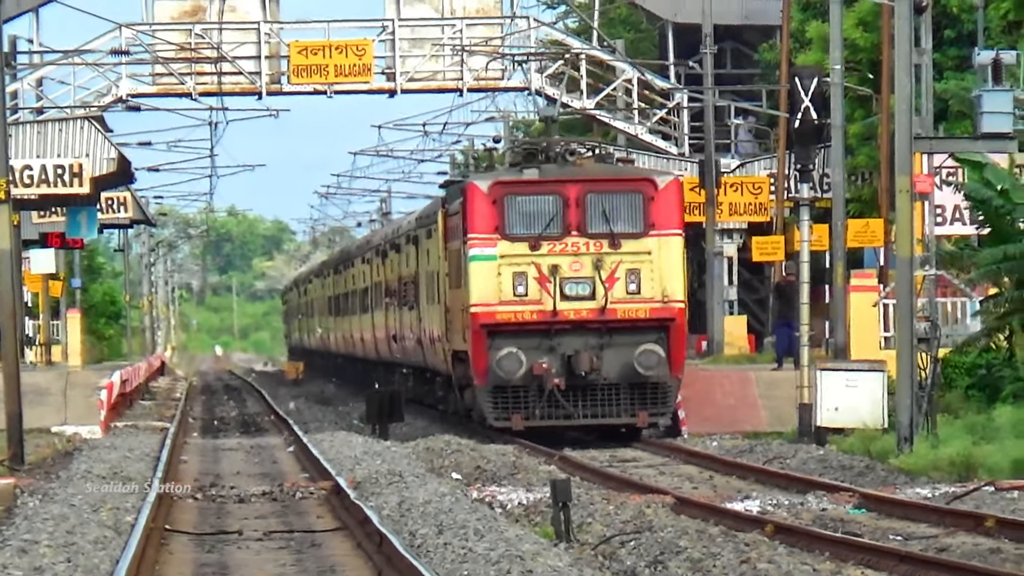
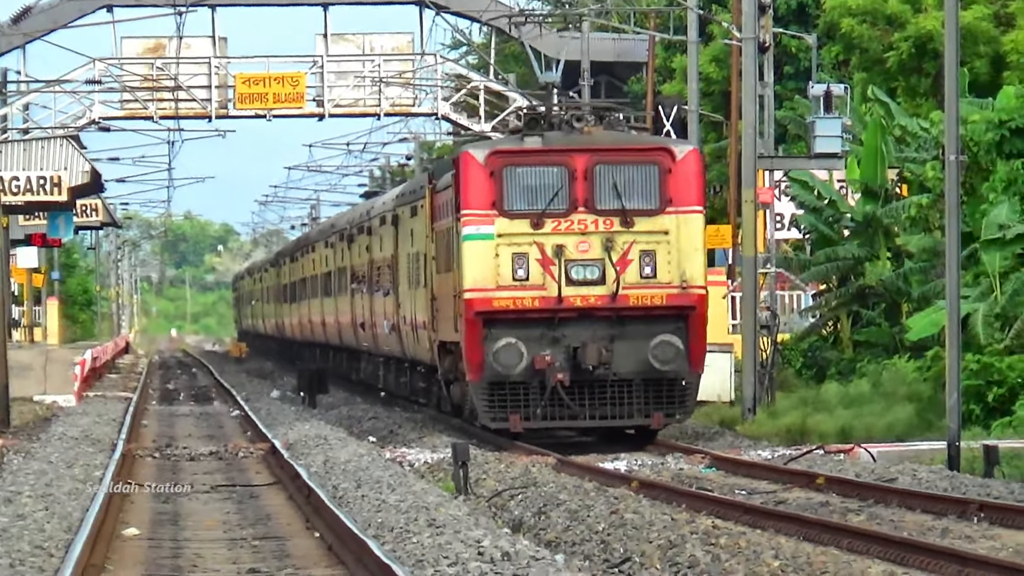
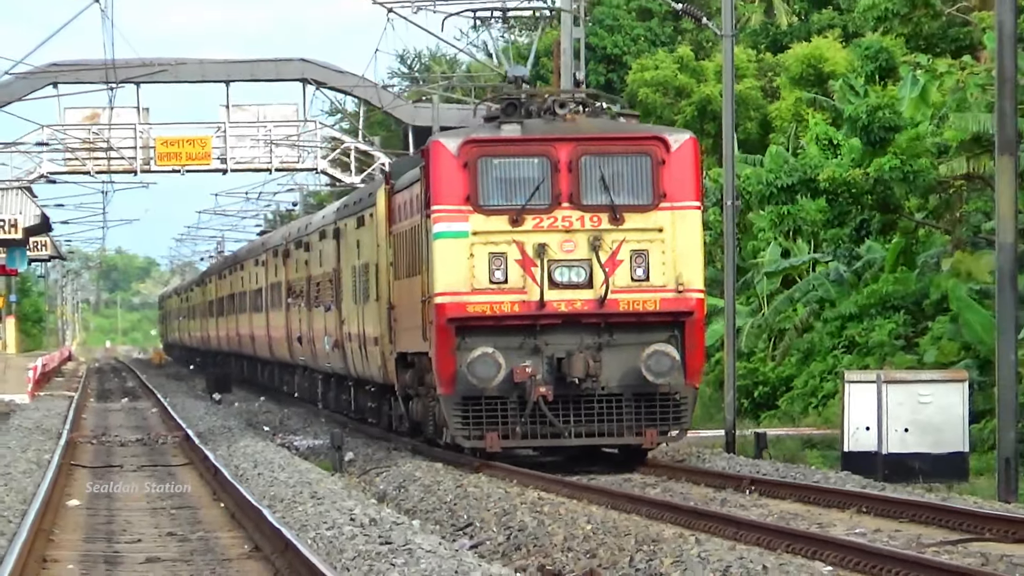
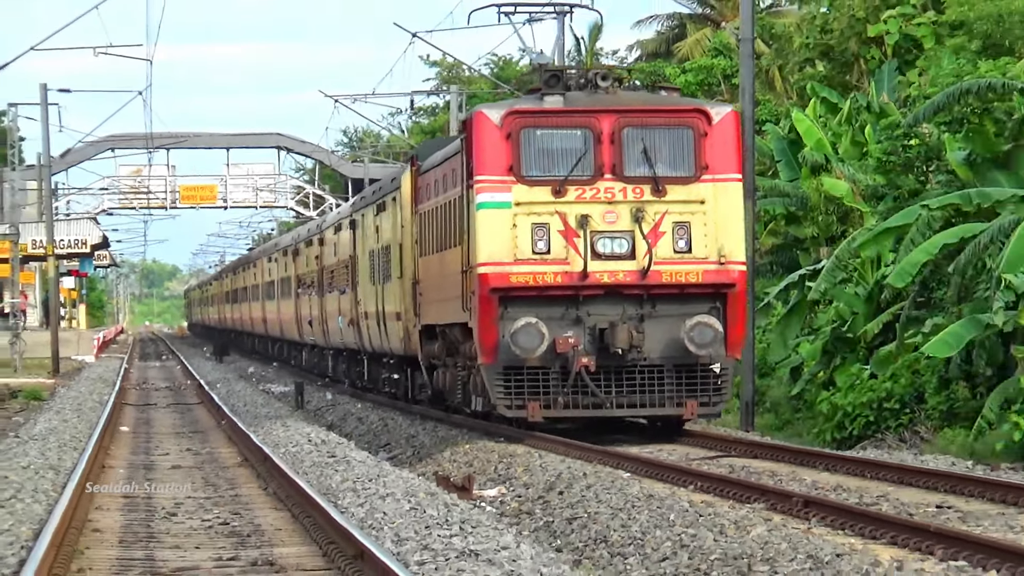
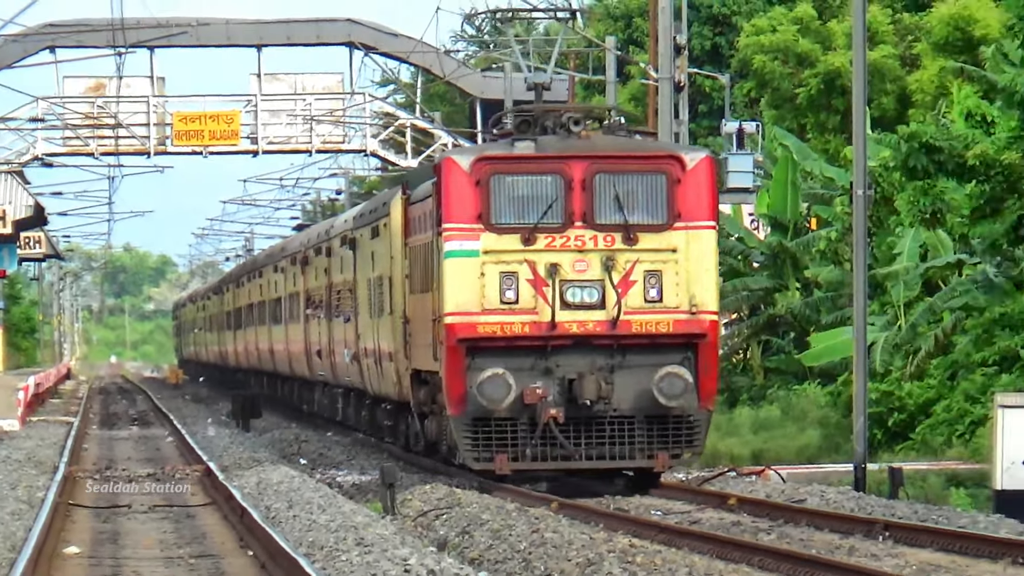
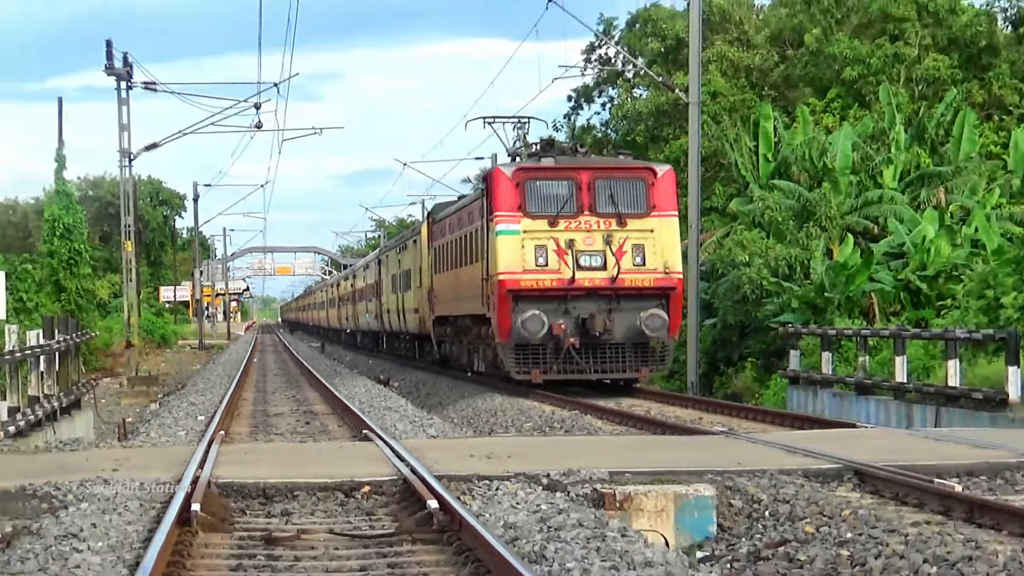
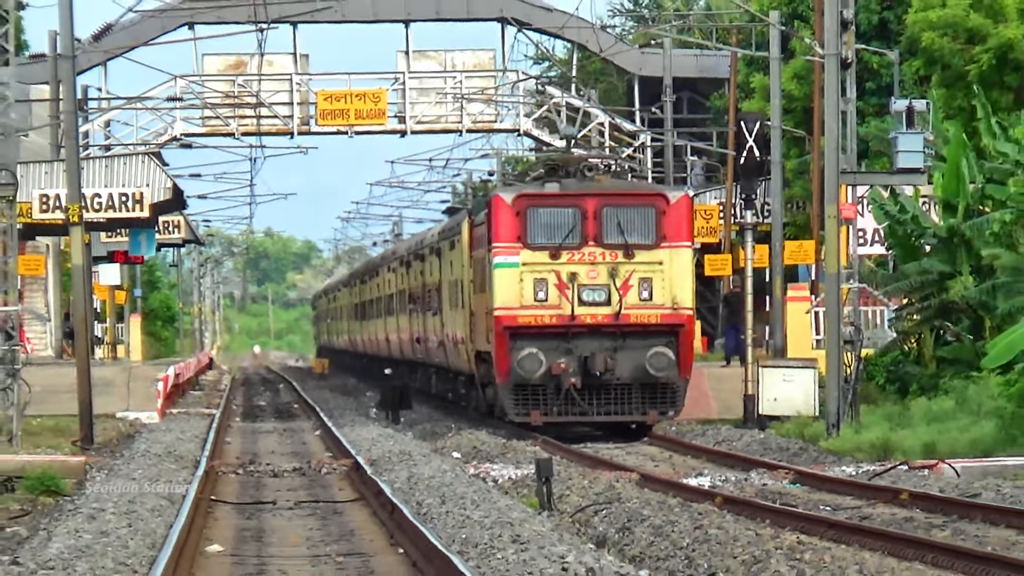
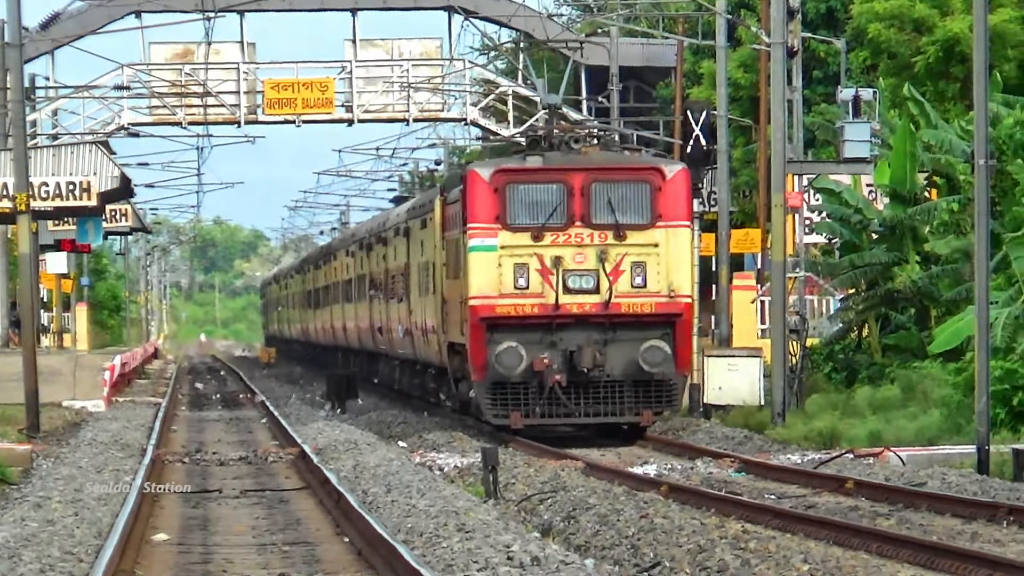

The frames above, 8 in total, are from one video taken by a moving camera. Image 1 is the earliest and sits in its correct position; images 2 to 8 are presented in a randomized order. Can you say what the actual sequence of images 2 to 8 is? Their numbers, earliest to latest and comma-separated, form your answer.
7, 8, 2, 5, 3, 4, 6
